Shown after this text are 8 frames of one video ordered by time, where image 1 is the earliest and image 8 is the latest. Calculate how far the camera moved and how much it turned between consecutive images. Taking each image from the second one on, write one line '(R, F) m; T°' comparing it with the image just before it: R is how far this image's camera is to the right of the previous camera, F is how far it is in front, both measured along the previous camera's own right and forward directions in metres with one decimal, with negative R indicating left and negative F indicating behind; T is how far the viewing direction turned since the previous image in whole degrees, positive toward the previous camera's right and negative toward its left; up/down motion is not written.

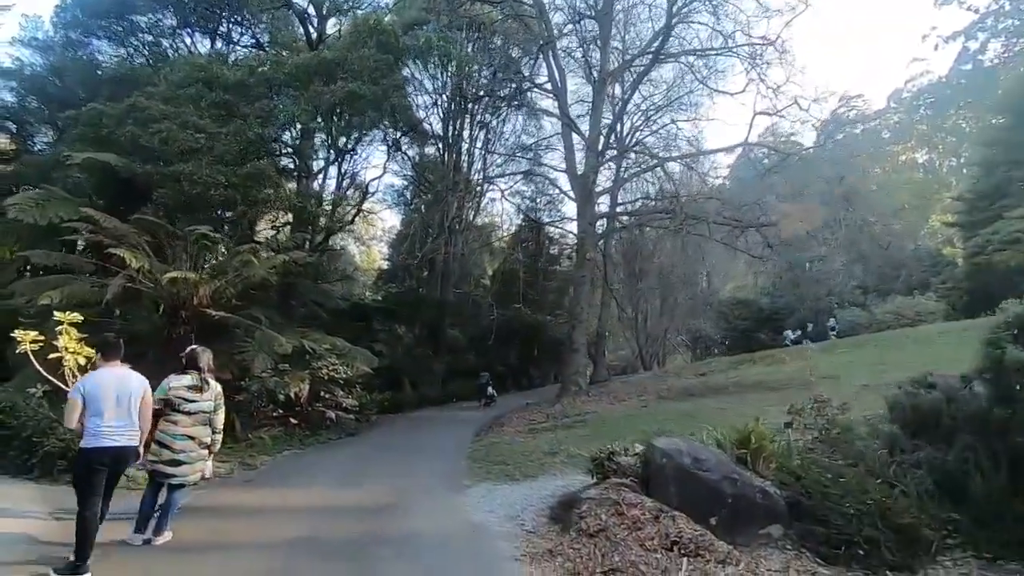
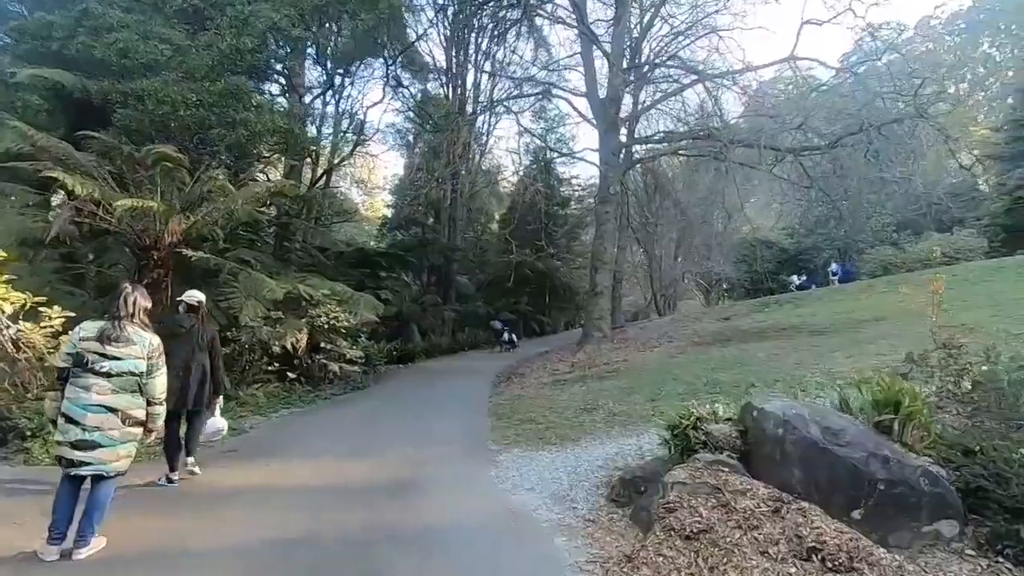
(-0.3, +1.5) m; -1°
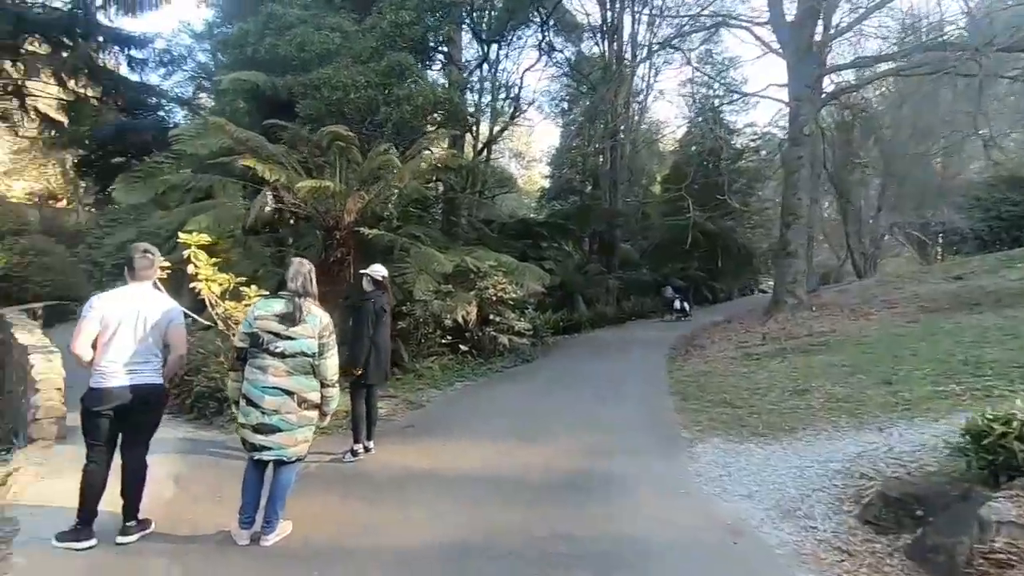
(-0.3, +0.8) m; -17°
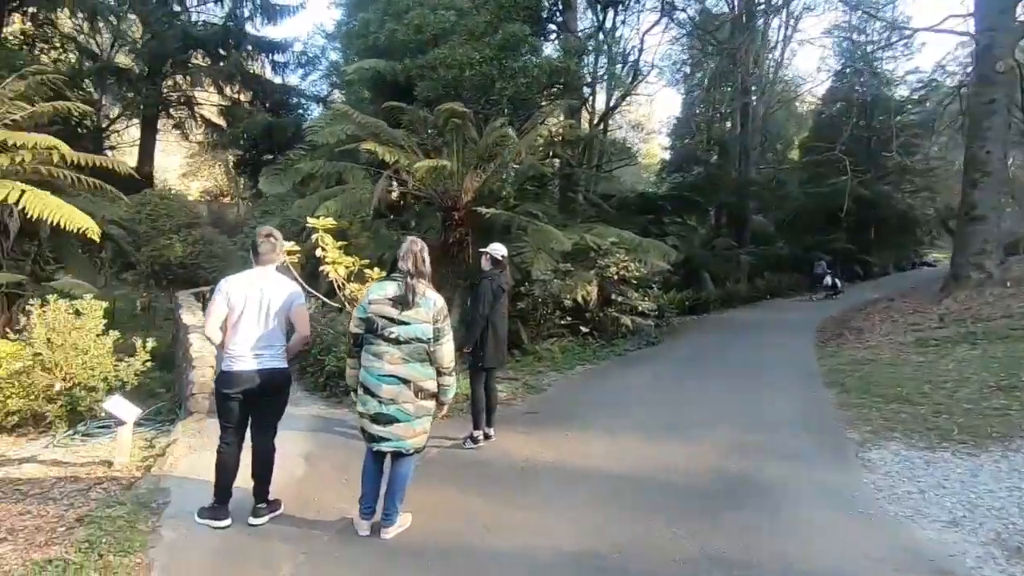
(-0.1, +0.4) m; -12°
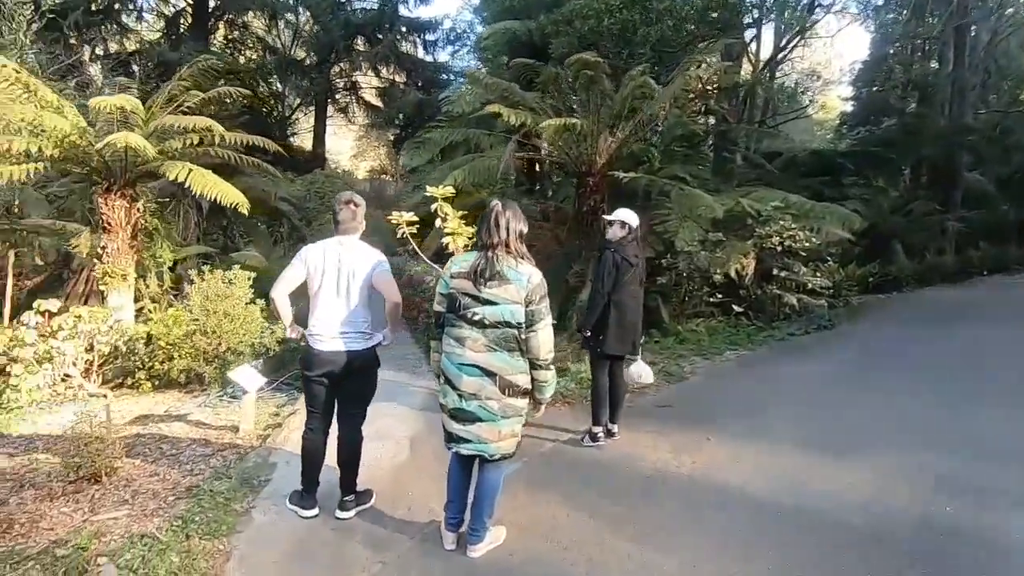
(+0.1, +0.7) m; -15°
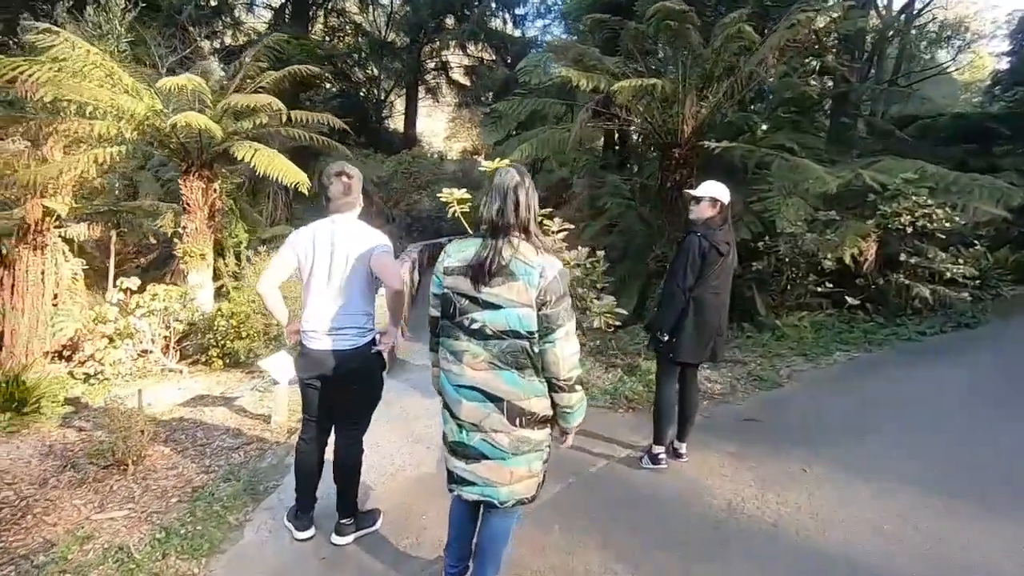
(+0.3, +0.6) m; -10°
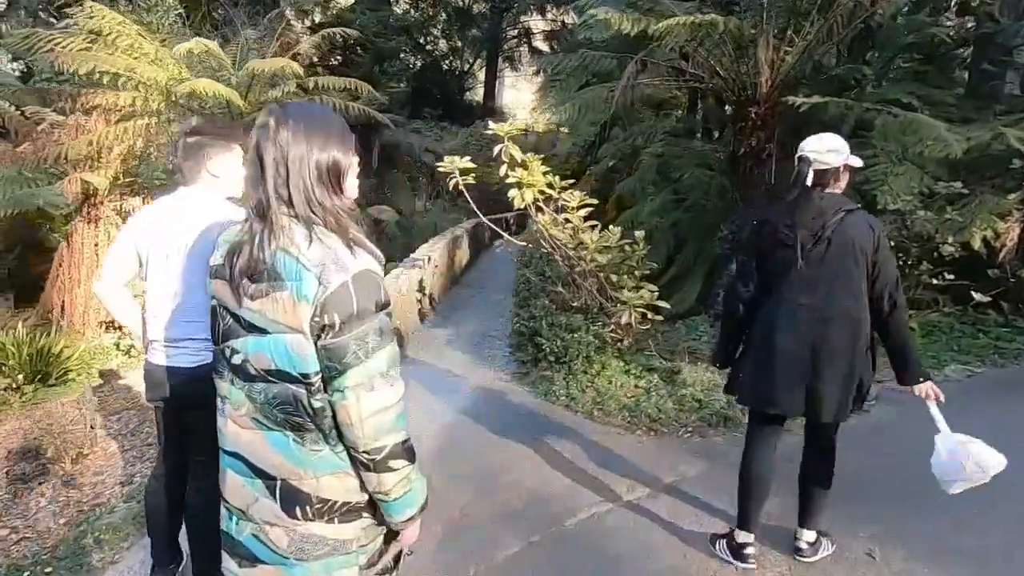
(+0.6, +0.8) m; -9°
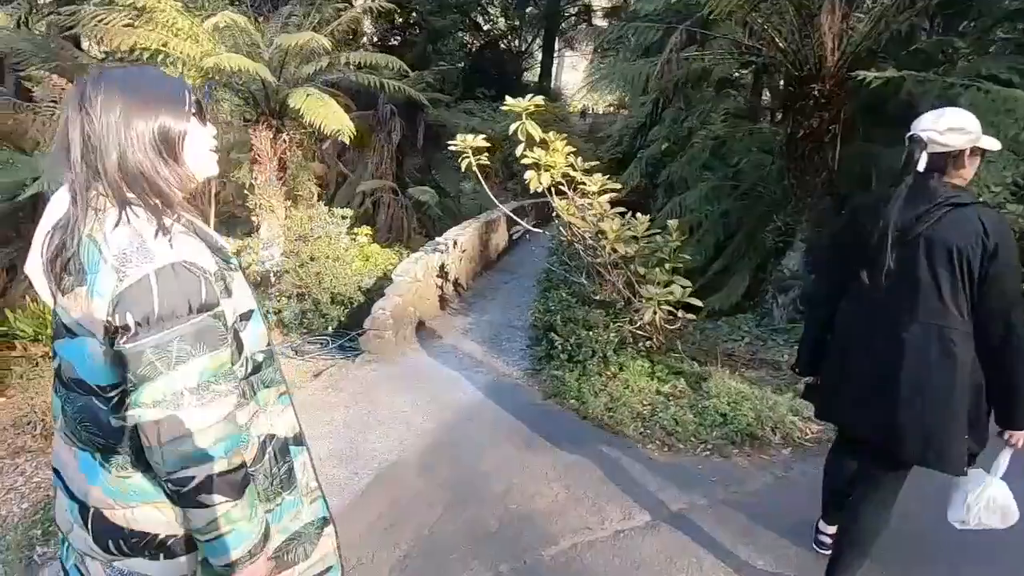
(+0.3, +0.3) m; -6°
